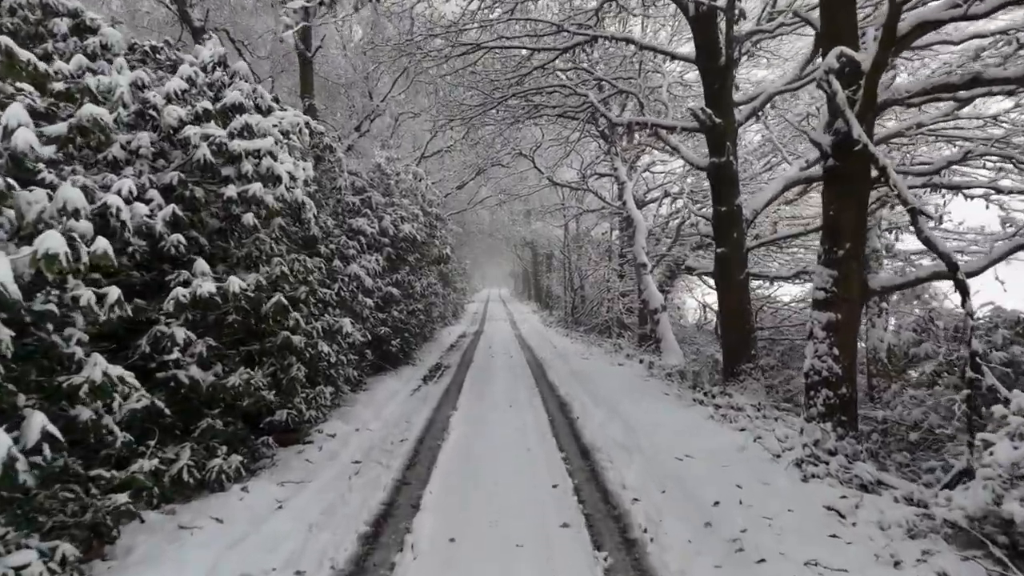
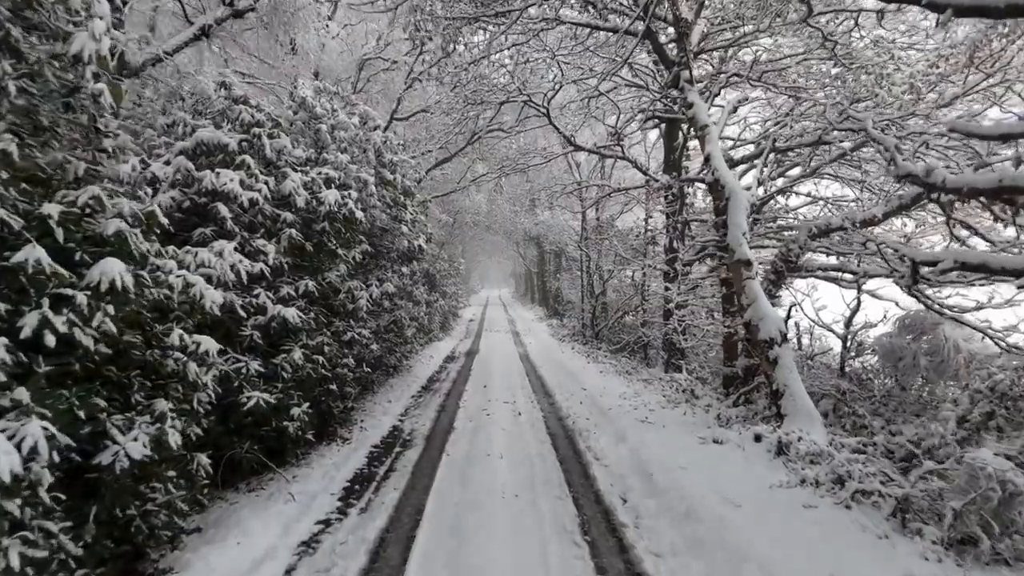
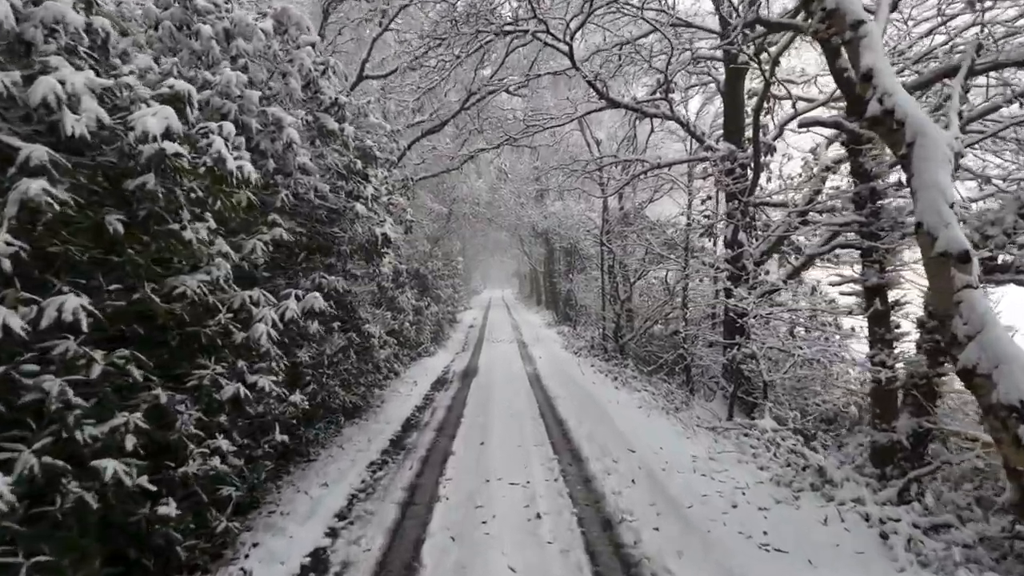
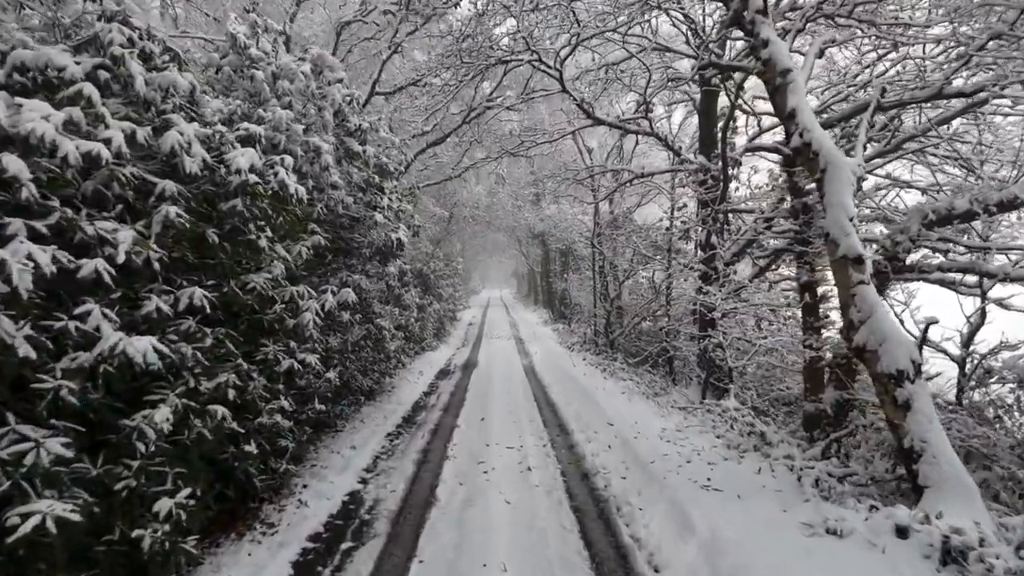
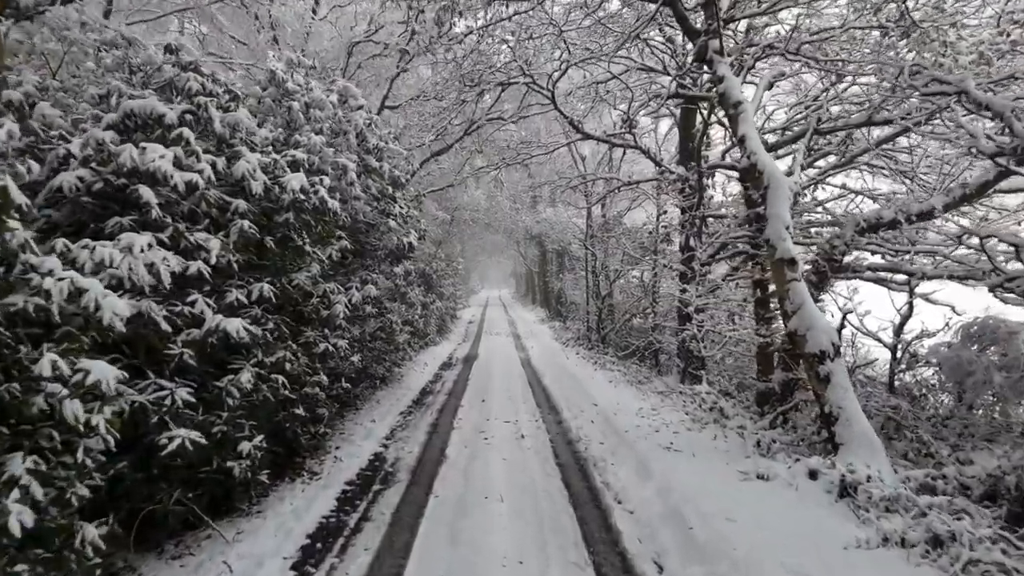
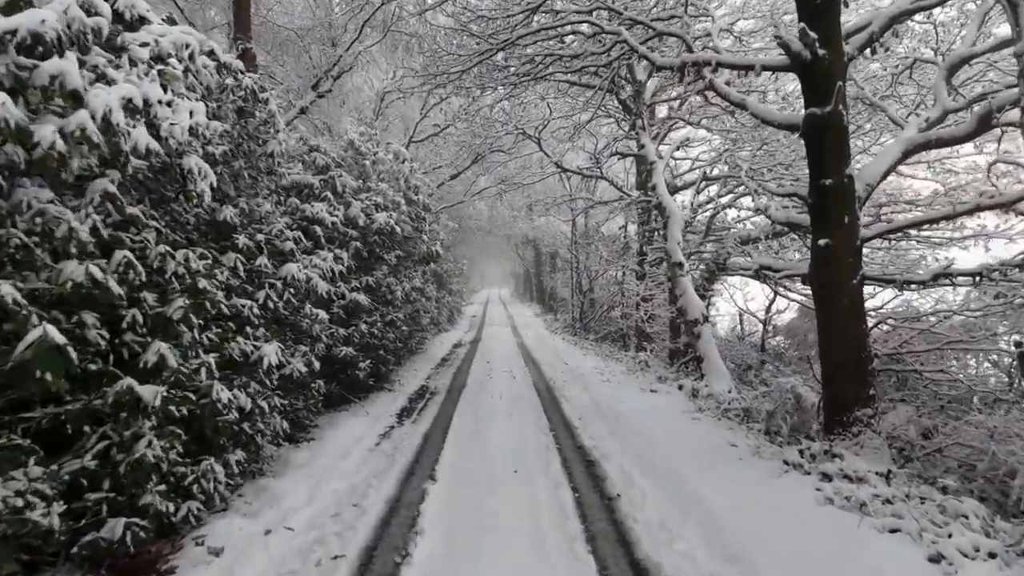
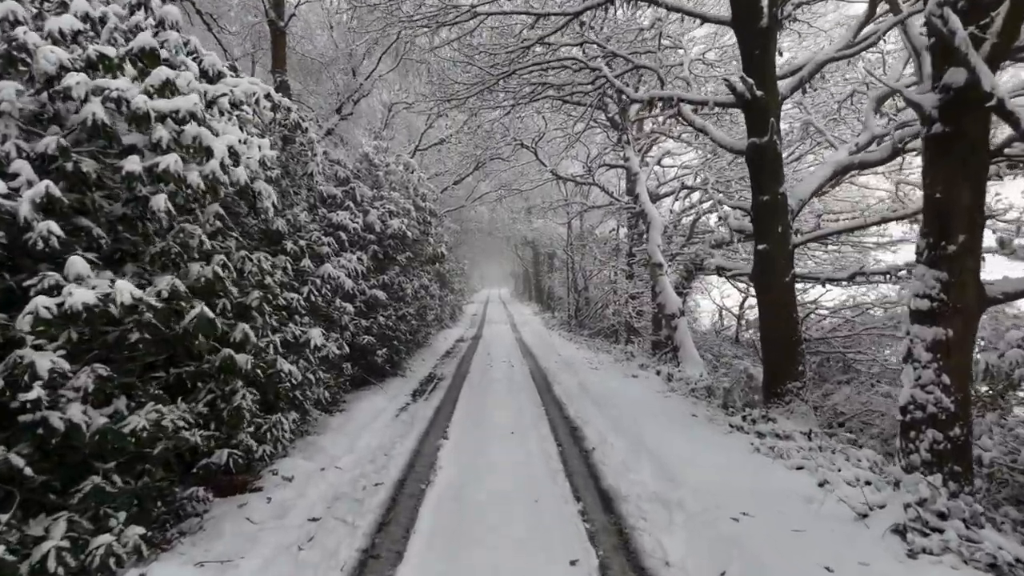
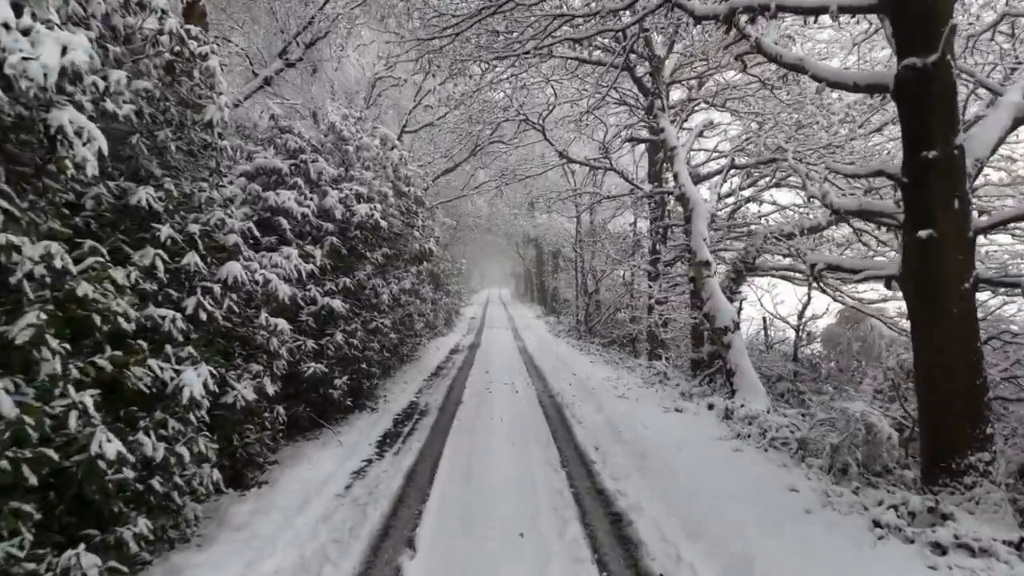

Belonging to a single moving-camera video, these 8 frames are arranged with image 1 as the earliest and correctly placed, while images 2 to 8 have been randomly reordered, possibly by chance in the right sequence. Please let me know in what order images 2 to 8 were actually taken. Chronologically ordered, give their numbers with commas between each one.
7, 6, 8, 2, 5, 4, 3
